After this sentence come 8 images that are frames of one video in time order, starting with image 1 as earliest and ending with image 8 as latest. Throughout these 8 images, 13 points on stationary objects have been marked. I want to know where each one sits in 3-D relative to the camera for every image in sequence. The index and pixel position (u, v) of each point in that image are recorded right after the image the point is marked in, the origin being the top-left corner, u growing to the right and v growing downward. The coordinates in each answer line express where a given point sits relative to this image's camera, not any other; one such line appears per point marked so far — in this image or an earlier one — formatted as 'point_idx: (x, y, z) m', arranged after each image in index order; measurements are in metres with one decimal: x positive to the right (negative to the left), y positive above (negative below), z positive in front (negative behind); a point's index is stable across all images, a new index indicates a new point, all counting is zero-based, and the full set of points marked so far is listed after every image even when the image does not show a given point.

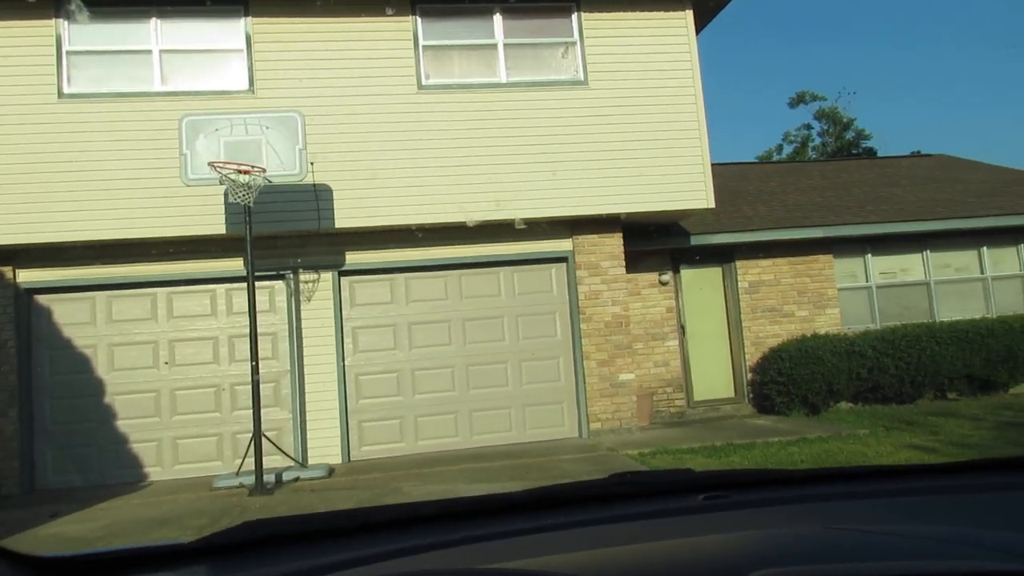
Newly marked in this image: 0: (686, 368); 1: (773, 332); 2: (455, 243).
0: (+2.8, -1.3, +12.6) m
1: (+4.2, -0.7, +12.8) m
2: (-0.8, +0.6, +11.0) m
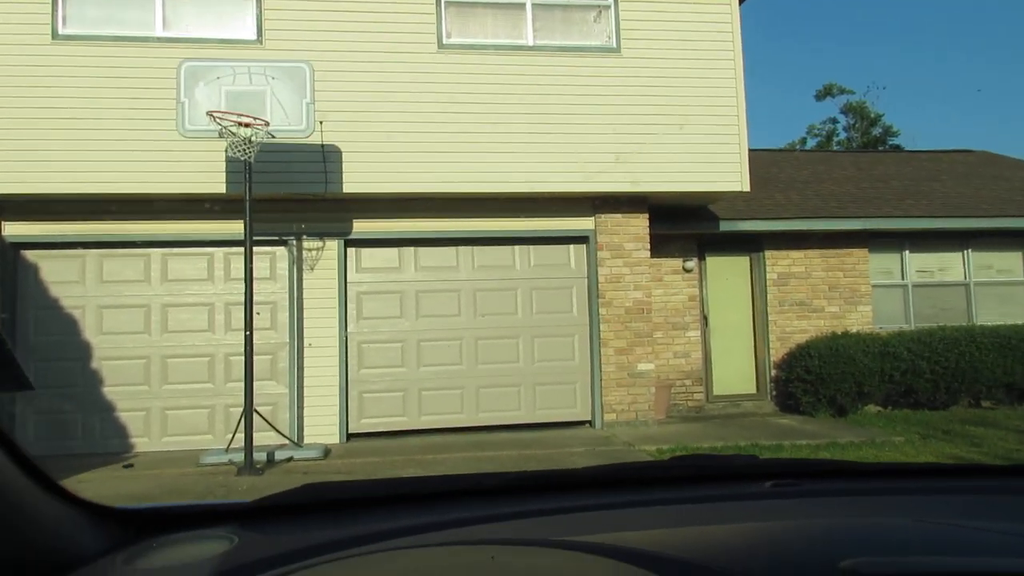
0: (+2.9, -1.2, +11.9) m
1: (+4.4, -0.6, +12.1) m
2: (-0.5, +1.0, +10.3) m
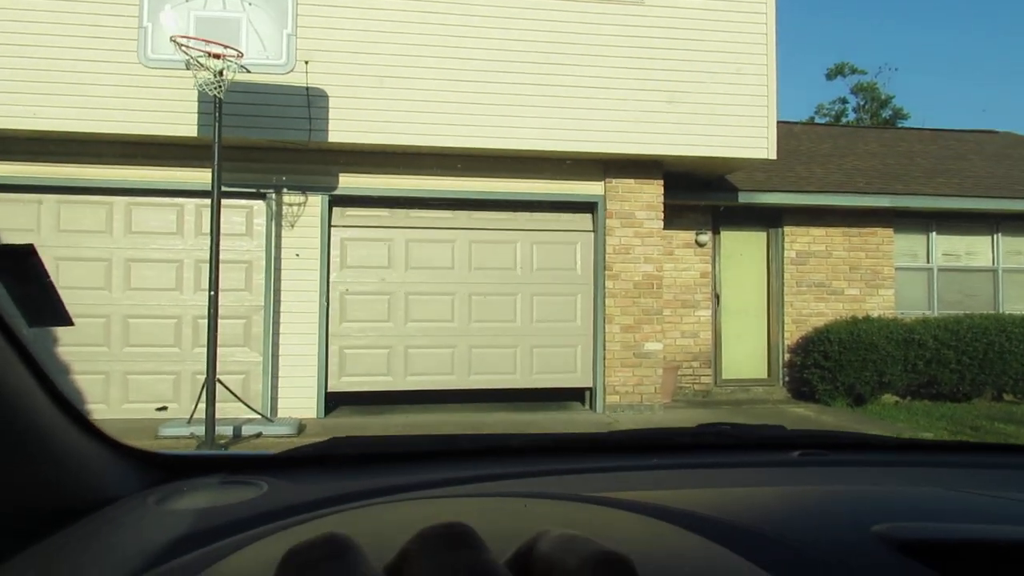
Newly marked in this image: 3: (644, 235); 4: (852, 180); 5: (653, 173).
0: (+2.9, -0.8, +11.1) m
1: (+4.4, -0.3, +11.3) m
2: (-0.5, +1.4, +9.4) m
3: (+1.6, +0.6, +9.6) m
4: (+5.0, +1.6, +11.5) m
5: (+1.7, +1.4, +9.6) m
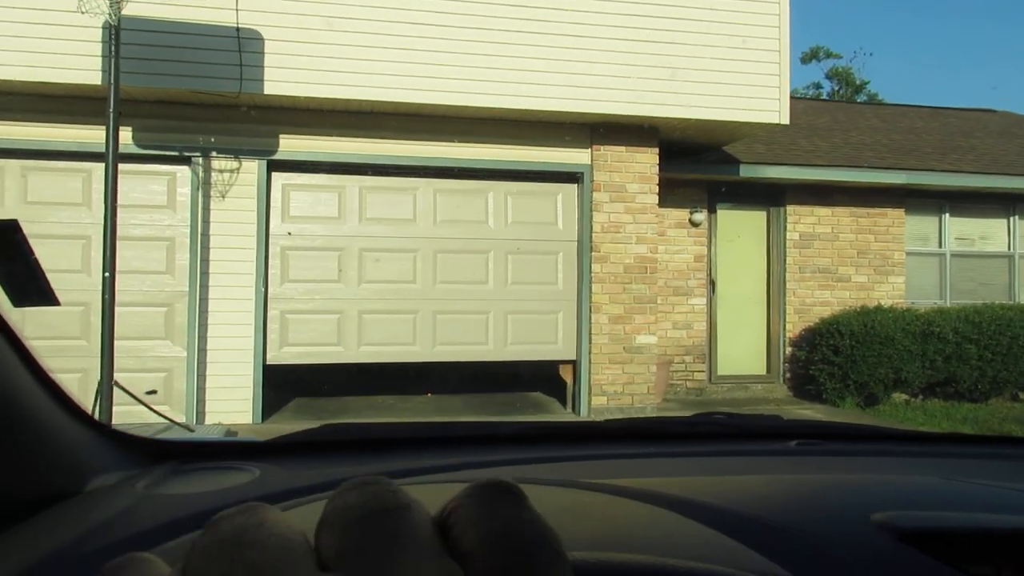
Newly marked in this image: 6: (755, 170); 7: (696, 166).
0: (+2.5, -0.6, +9.9) m
1: (+4.0, -0.1, +10.2) m
2: (-0.8, +1.5, +8.0) m
3: (+1.3, +0.8, +8.3) m
4: (+4.6, +1.7, +10.4) m
5: (+1.4, +1.6, +8.4) m
6: (+2.9, +1.4, +9.4) m
7: (+2.2, +1.5, +9.3) m
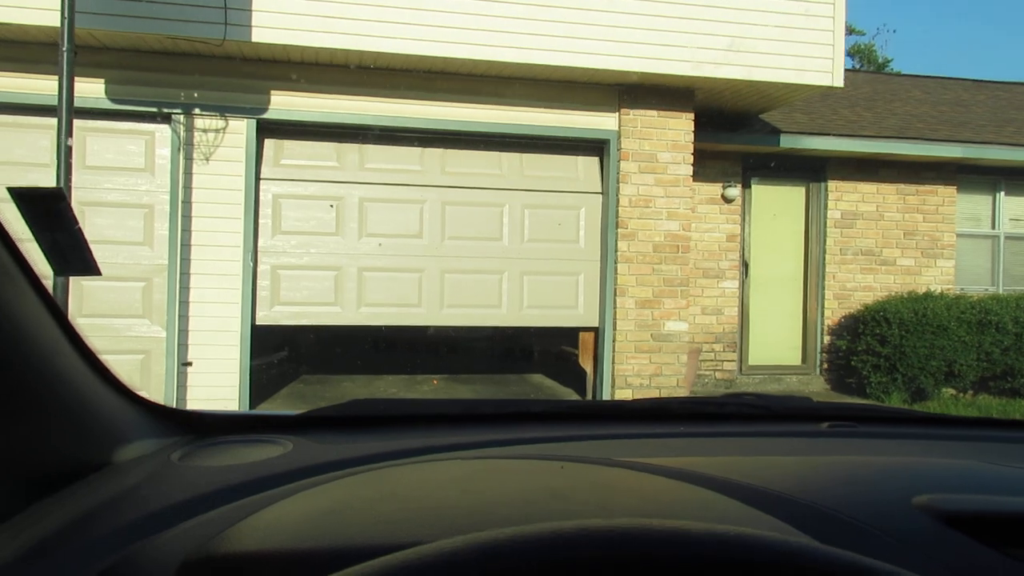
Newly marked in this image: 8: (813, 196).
0: (+2.7, -0.4, +9.1) m
1: (+4.2, +0.1, +9.3) m
2: (-0.6, +1.7, +7.2) m
3: (+1.5, +1.0, +7.5) m
4: (+4.8, +1.9, +9.5) m
5: (+1.6, +1.8, +7.5) m
6: (+3.1, +1.6, +8.5) m
7: (+2.4, +1.6, +8.4) m
8: (+3.5, +1.1, +9.3) m
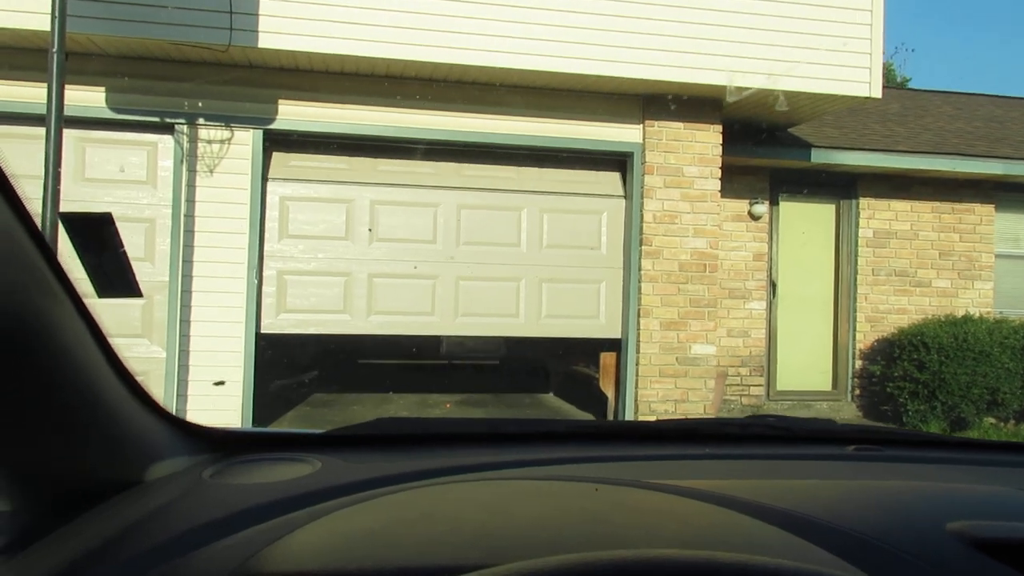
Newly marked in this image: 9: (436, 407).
0: (+2.8, -0.7, +8.7) m
1: (+4.4, -0.2, +8.9) m
2: (-0.5, +1.6, +6.8) m
3: (+1.6, +0.8, +7.1) m
4: (+5.0, +1.7, +9.0) m
5: (+1.8, +1.6, +7.1) m
6: (+3.3, +1.4, +8.2) m
7: (+2.5, +1.4, +8.0) m
8: (+3.7, +0.8, +8.9) m
9: (-0.7, -1.1, +6.9) m
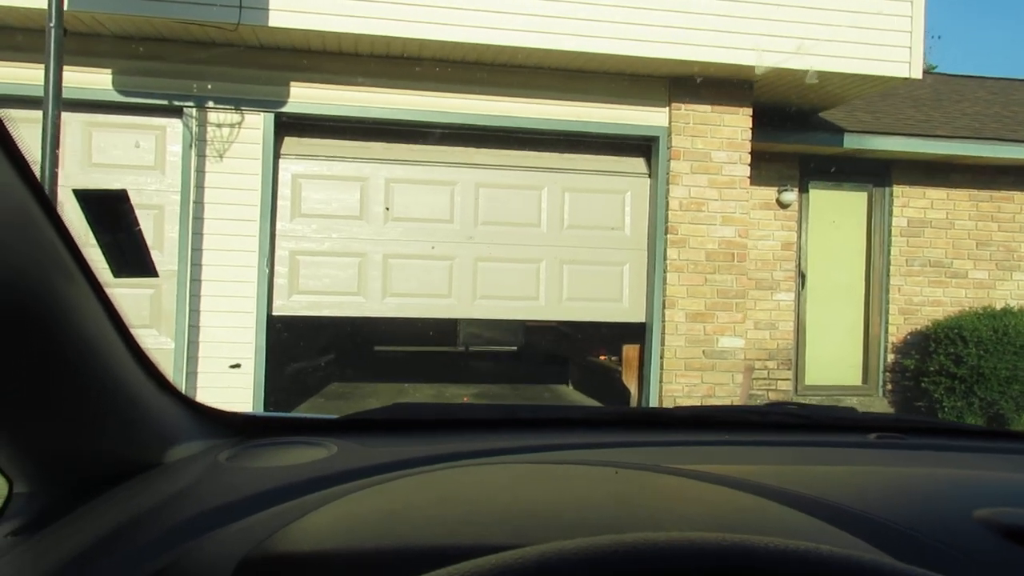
0: (+3.0, -0.6, +8.3) m
1: (+4.6, -0.1, +8.5) m
2: (-0.3, +1.7, +6.6) m
3: (+1.8, +0.9, +6.8) m
4: (+5.2, +1.8, +8.7) m
5: (+2.0, +1.6, +6.8) m
6: (+3.5, +1.5, +7.8) m
7: (+2.7, +1.5, +7.7) m
8: (+3.9, +0.9, +8.5) m
9: (-0.5, -1.0, +6.7) m
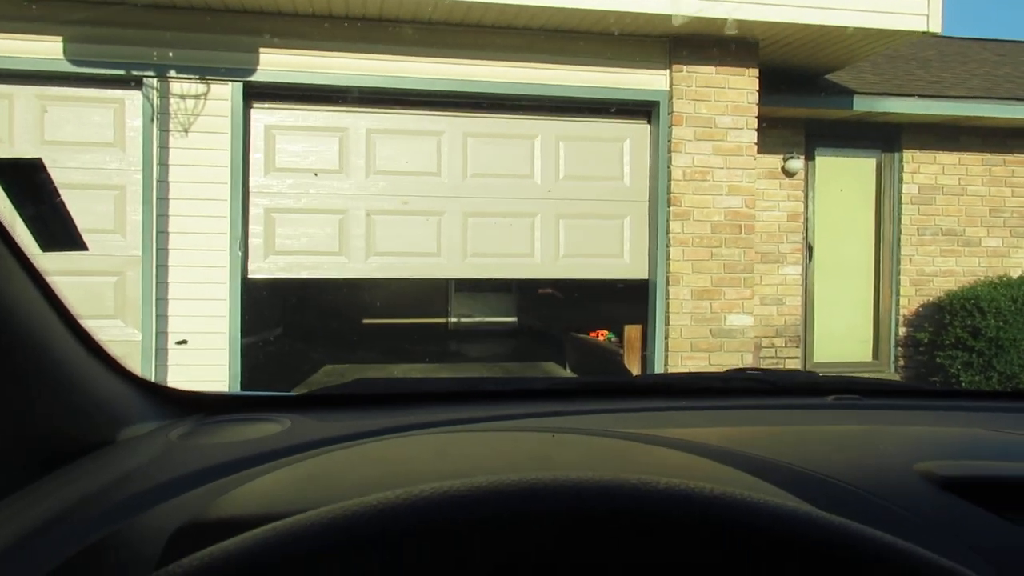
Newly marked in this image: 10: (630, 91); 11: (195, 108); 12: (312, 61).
0: (+3.0, -0.3, +8.0) m
1: (+4.5, +0.2, +8.2) m
2: (-0.4, +1.8, +6.1) m
3: (+1.7, +1.1, +6.3) m
4: (+5.1, +2.1, +8.2) m
5: (+1.9, +1.9, +6.4) m
6: (+3.4, +1.7, +7.4) m
7: (+2.6, +1.8, +7.2) m
8: (+3.8, +1.2, +8.1) m
9: (-0.5, -0.8, +6.3) m
10: (+0.9, +1.6, +6.3) m
11: (-2.3, +1.3, +5.8) m
12: (-1.5, +1.7, +5.9) m
